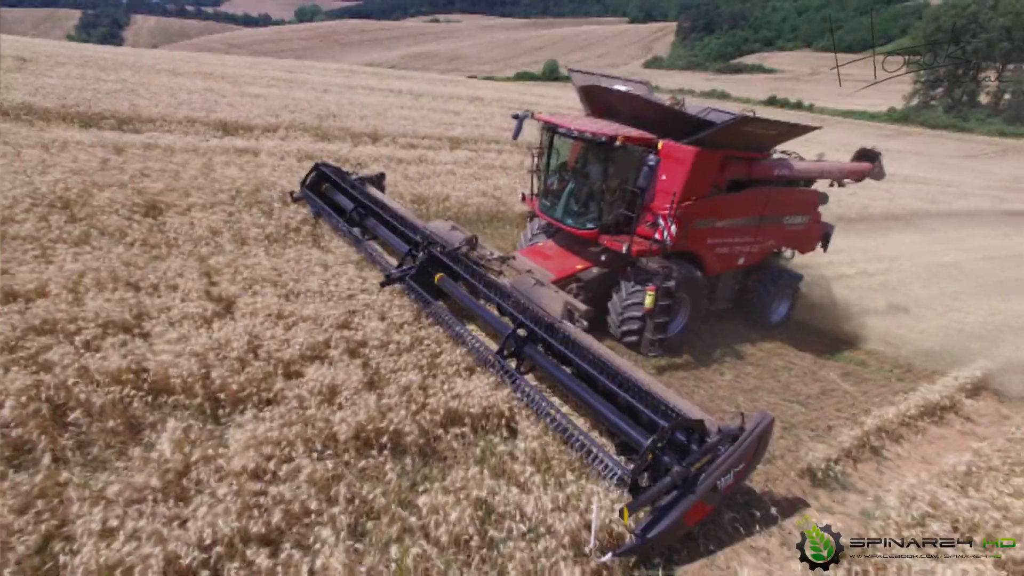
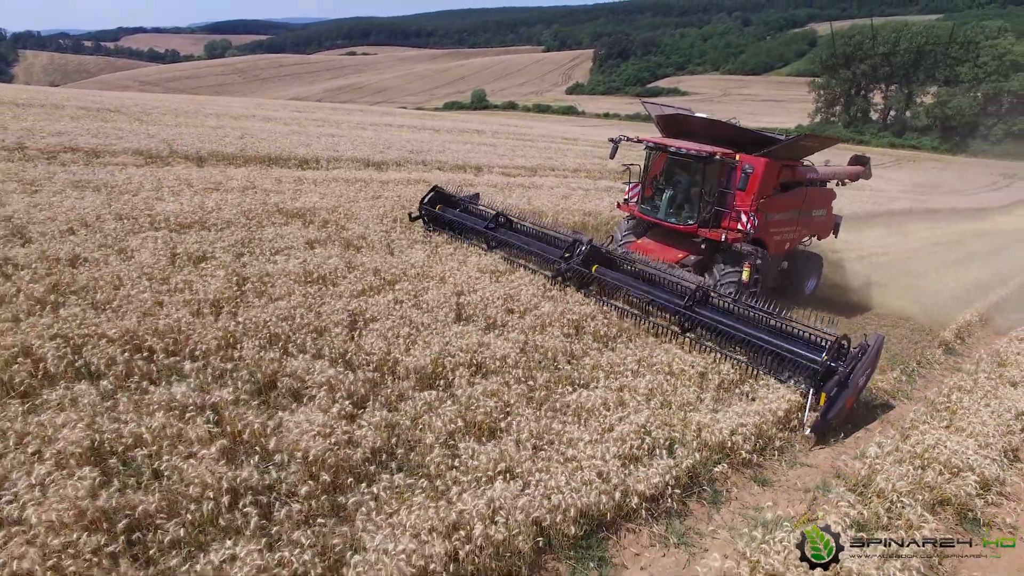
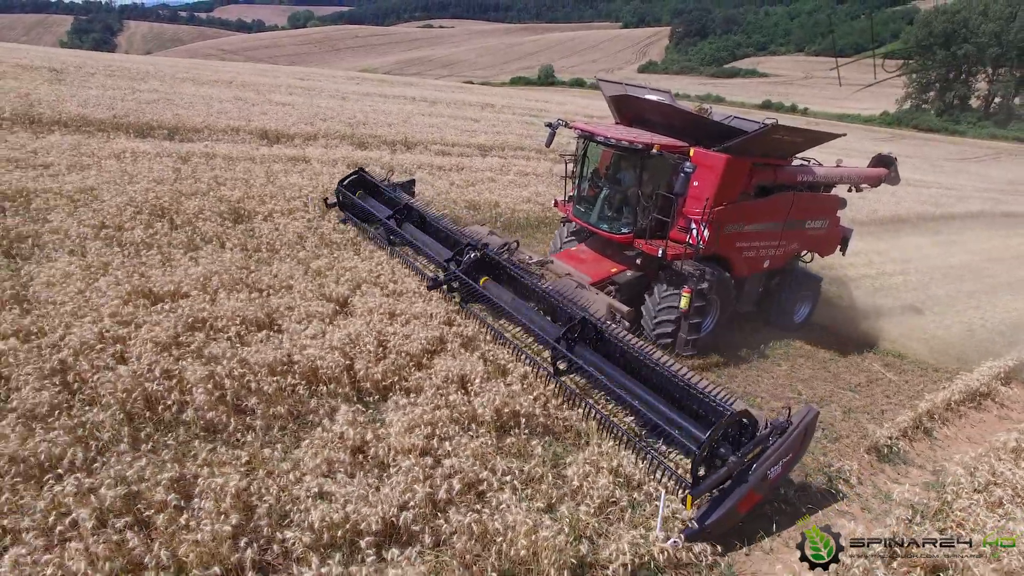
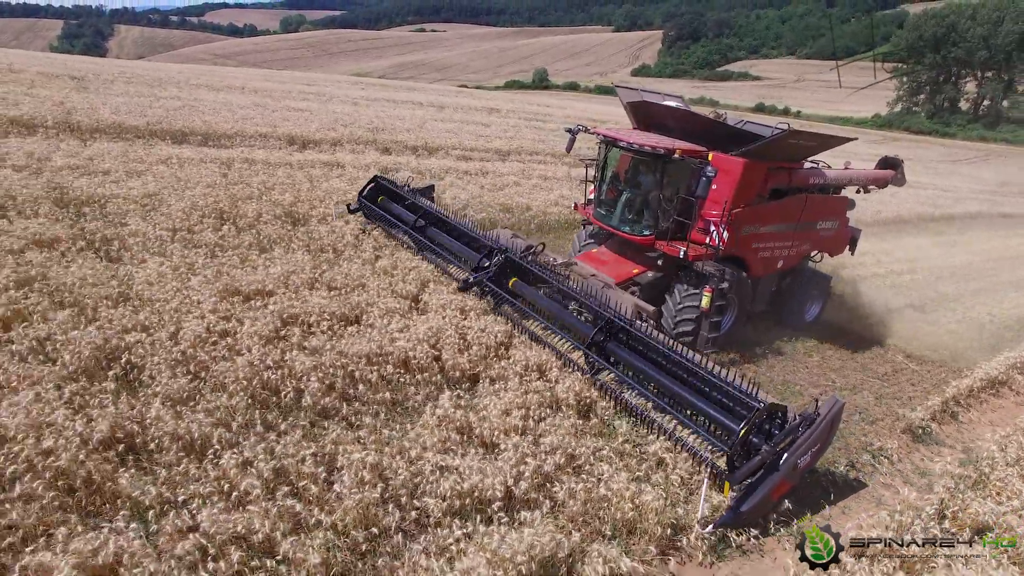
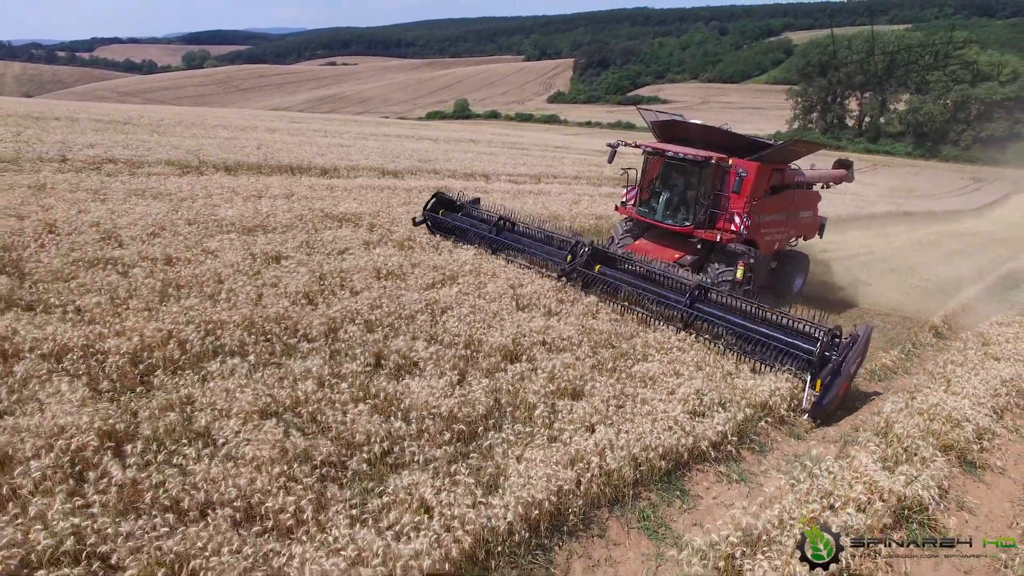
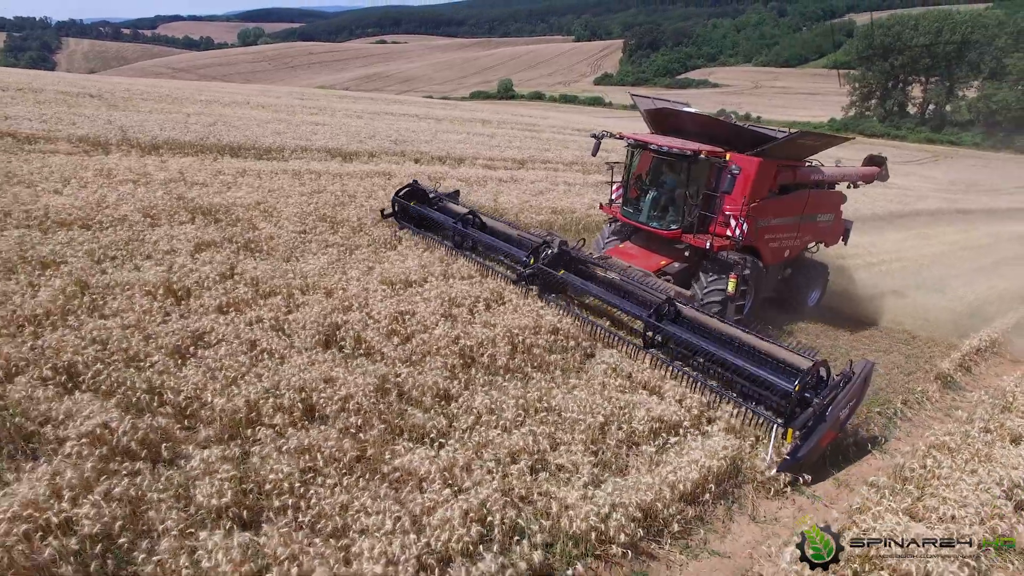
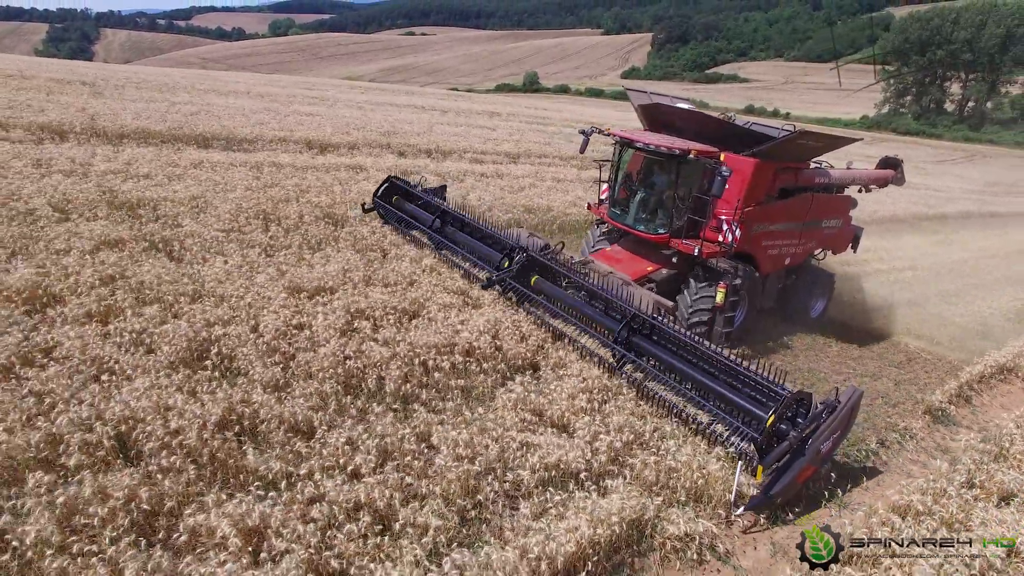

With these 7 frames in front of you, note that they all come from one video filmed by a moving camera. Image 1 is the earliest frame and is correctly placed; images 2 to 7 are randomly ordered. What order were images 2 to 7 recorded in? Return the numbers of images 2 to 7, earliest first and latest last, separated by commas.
3, 4, 7, 6, 2, 5
